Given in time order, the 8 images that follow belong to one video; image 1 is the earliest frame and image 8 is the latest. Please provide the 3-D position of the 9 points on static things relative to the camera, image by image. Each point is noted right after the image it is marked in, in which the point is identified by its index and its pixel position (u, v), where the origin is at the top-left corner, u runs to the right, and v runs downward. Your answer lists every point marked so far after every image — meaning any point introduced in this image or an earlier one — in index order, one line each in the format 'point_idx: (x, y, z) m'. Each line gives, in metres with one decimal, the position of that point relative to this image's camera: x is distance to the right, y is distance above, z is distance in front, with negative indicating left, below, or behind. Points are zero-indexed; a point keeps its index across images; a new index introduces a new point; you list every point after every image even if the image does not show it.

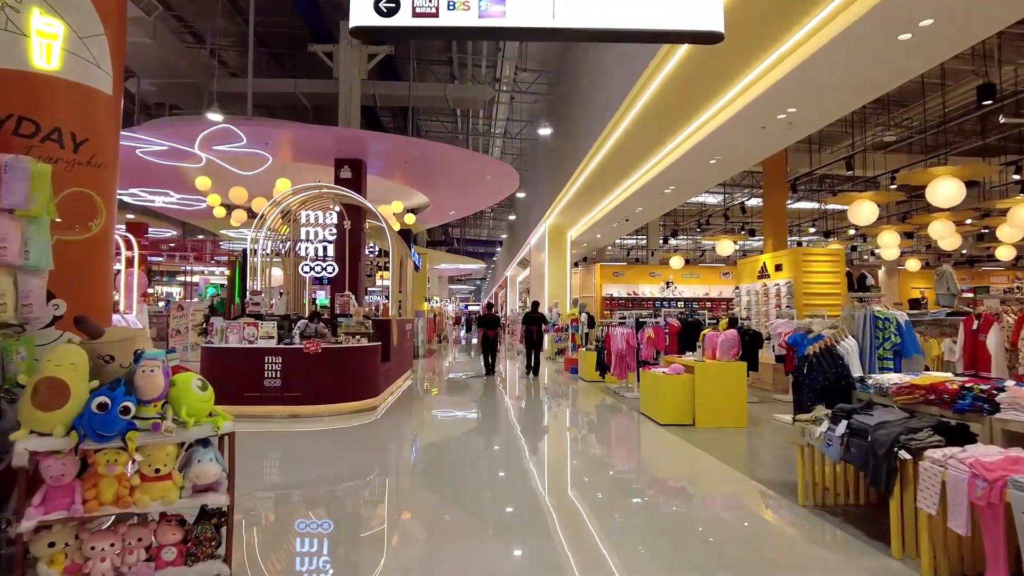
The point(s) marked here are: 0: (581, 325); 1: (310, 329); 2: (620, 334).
0: (+1.5, -0.8, +13.1) m
1: (-2.3, -0.5, +7.4) m
2: (+1.4, -0.6, +8.3) m
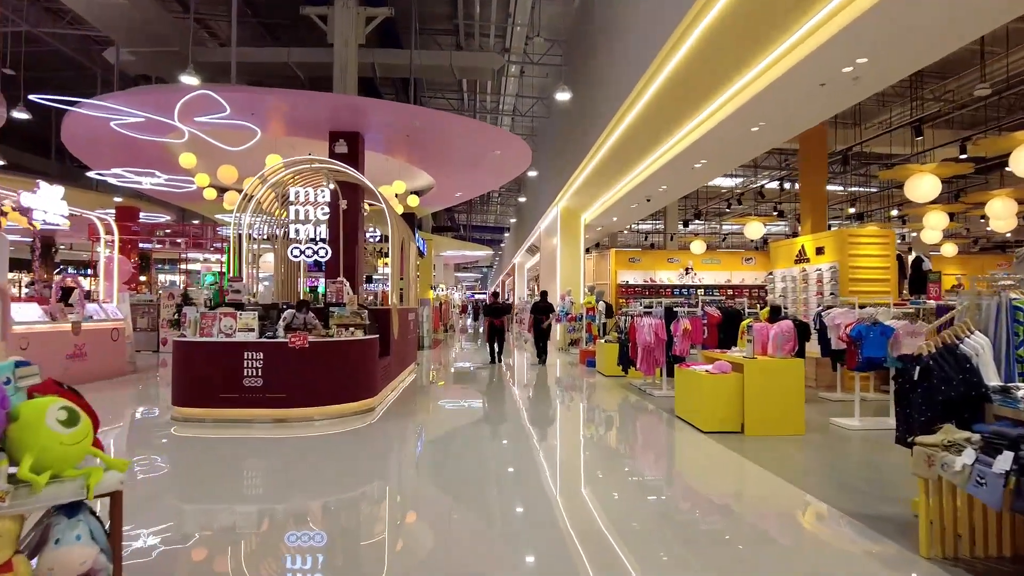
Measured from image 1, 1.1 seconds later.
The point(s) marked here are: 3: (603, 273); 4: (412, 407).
0: (+1.7, -0.5, +12.2) m
1: (-2.2, -0.4, +6.5) m
2: (+1.5, -0.4, +7.4) m
3: (+2.4, +0.4, +16.7) m
4: (-1.1, -1.4, +8.0) m
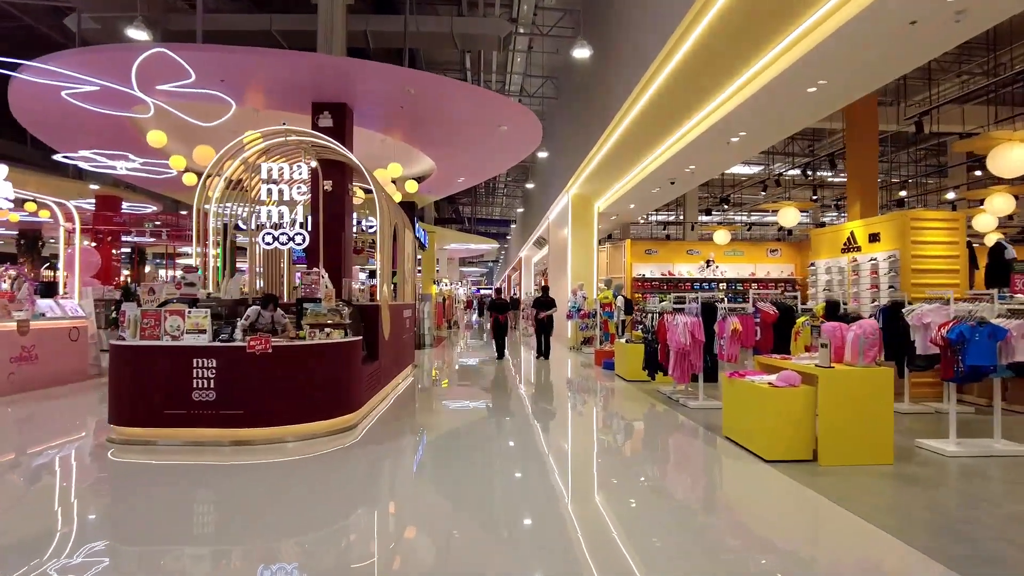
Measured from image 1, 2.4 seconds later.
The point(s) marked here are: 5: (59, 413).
0: (+1.8, -0.4, +11.1) m
1: (-2.1, -0.3, +5.4) m
2: (+1.6, -0.4, +6.2) m
3: (+2.6, +0.6, +15.5) m
4: (-1.0, -1.3, +6.9) m
5: (-4.7, -1.3, +6.8) m
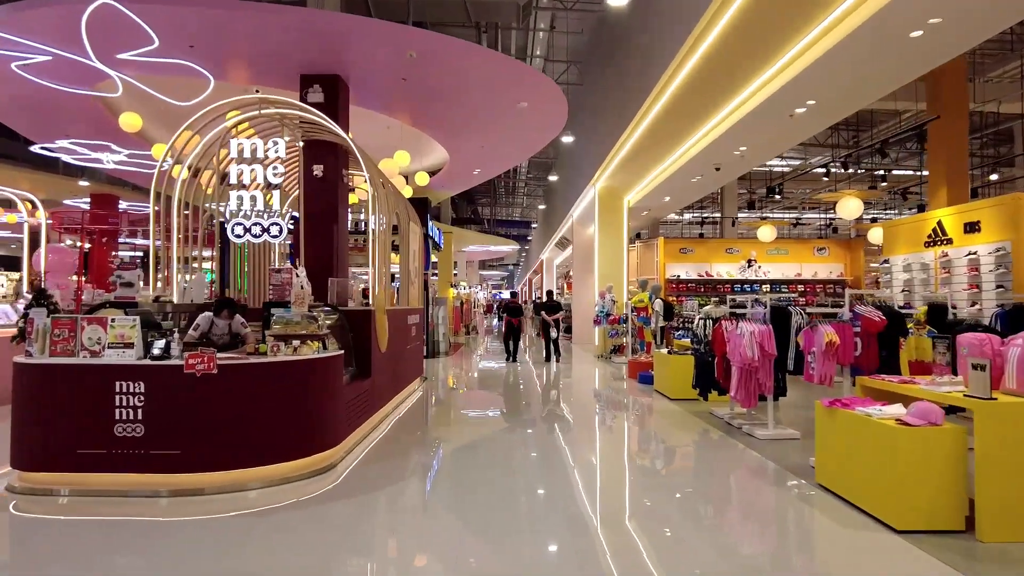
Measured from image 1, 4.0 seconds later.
0: (+2.1, -0.4, +9.8) m
1: (-1.9, -0.3, +4.3) m
2: (+1.8, -0.4, +5.0) m
3: (+3.1, +0.5, +14.2) m
4: (-0.9, -1.3, +5.7) m
5: (-4.5, -1.4, +5.7) m
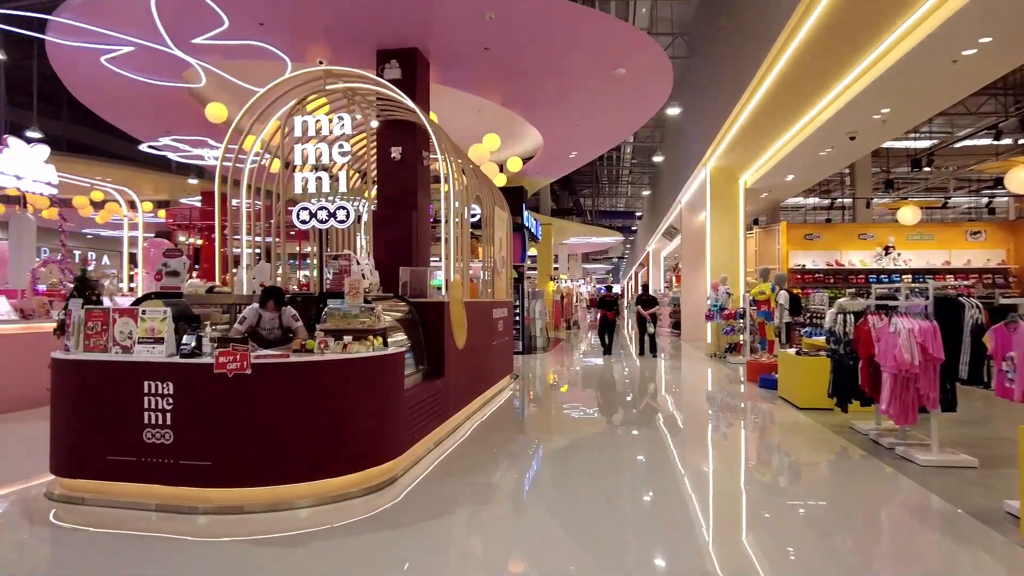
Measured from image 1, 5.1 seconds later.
0: (+3.5, -0.3, +8.6) m
1: (-1.5, -0.2, +3.8) m
2: (+2.4, -0.3, +3.9) m
3: (+5.1, +0.7, +12.8) m
4: (-0.1, -1.2, +5.1) m
5: (-3.8, -1.3, +5.7) m
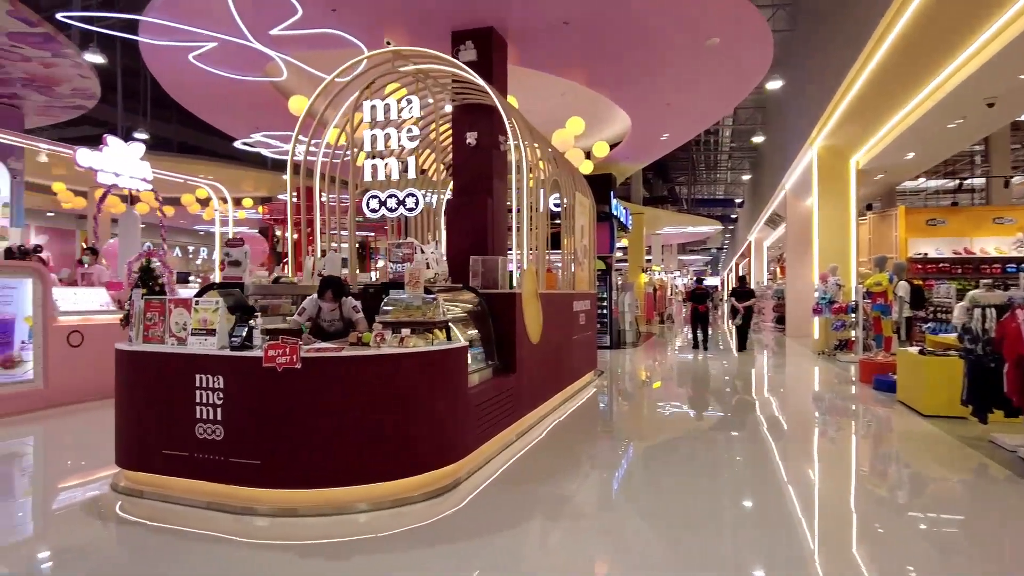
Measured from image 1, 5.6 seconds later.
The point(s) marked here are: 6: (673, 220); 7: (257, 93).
0: (+4.5, -0.2, +7.7) m
1: (-1.1, -0.2, +3.6) m
2: (+2.7, -0.2, +3.2) m
3: (+6.7, +0.8, +11.6) m
4: (+0.4, -1.1, +4.7) m
5: (-3.1, -1.2, +5.8) m
6: (+5.0, +2.1, +19.8) m
7: (-3.0, +2.3, +7.6) m
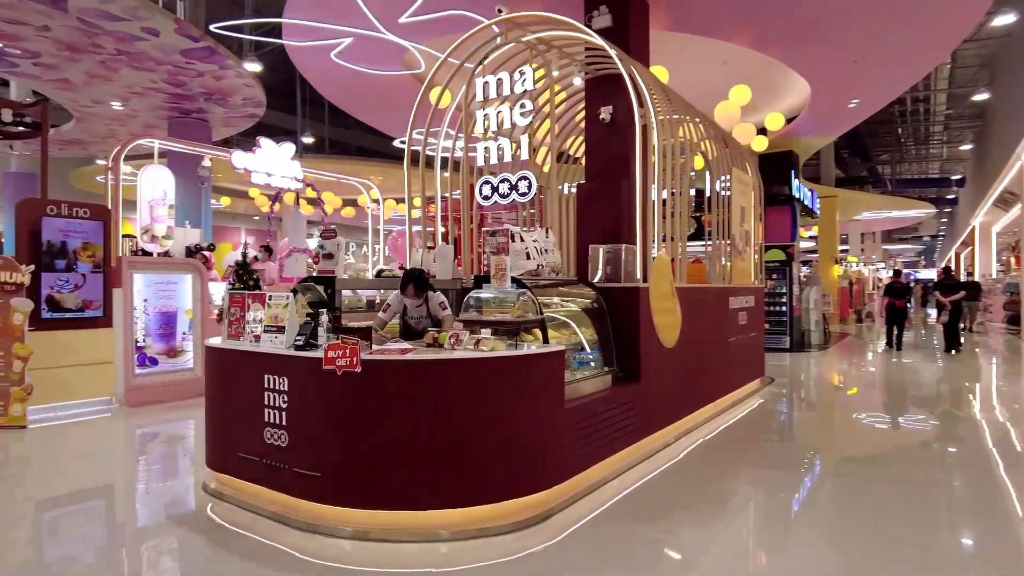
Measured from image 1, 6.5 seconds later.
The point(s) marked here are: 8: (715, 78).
0: (+5.9, -0.1, +5.7) m
1: (-0.5, -0.1, +3.3) m
2: (+3.0, -0.2, +1.8) m
3: (+9.1, +0.9, +8.8) m
4: (+1.2, -1.1, +3.9) m
5: (-1.9, -1.2, +5.9) m
6: (+9.6, +2.3, +17.2) m
7: (-1.3, +2.4, +7.6) m
8: (+2.7, +2.7, +8.5) m
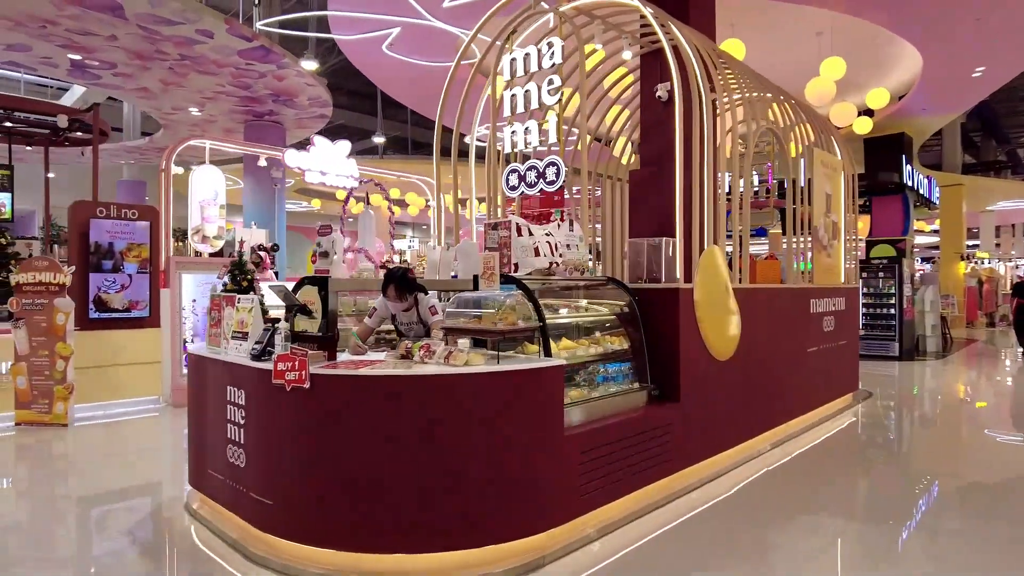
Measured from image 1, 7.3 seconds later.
0: (+6.2, -0.1, +4.3) m
1: (-0.5, -0.1, +2.9) m
2: (+2.7, -0.2, +0.9) m
3: (+9.9, +0.9, +6.9) m
4: (+1.3, -1.1, +3.3) m
5: (-1.5, -1.2, +5.7) m
6: (+11.7, +2.3, +15.1) m
7: (-0.7, +2.4, +7.3) m
8: (+3.4, +2.7, +7.5) m
